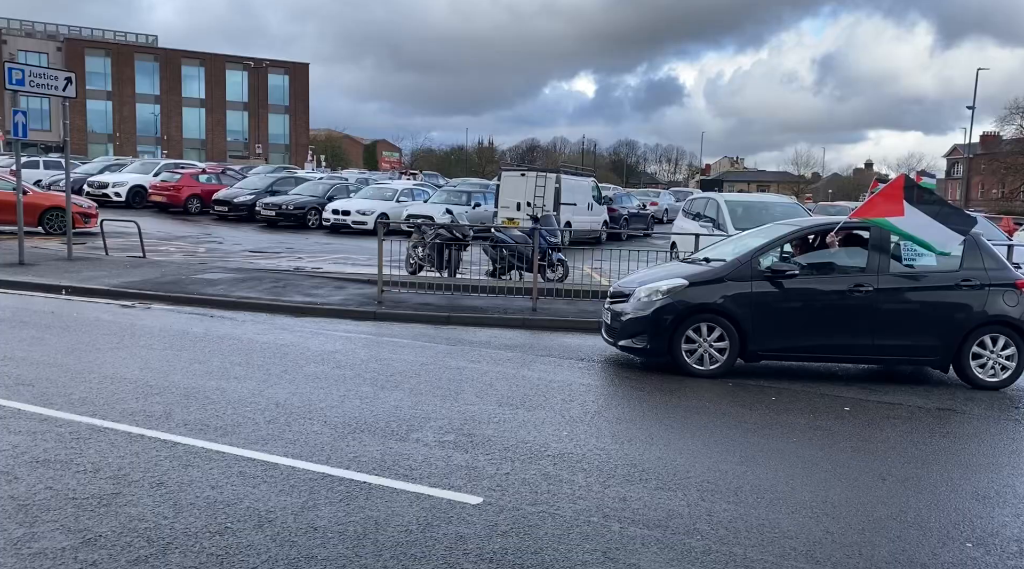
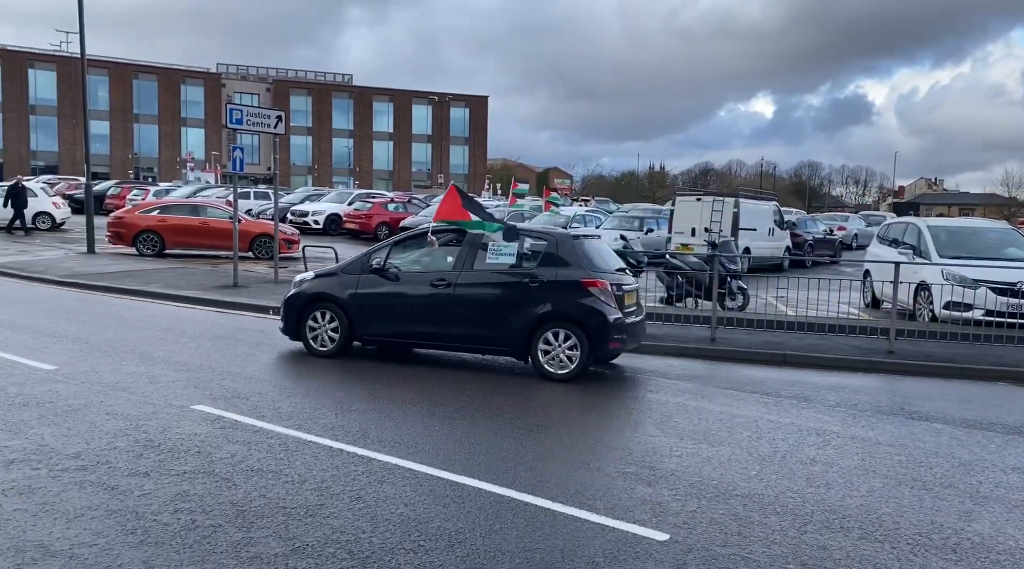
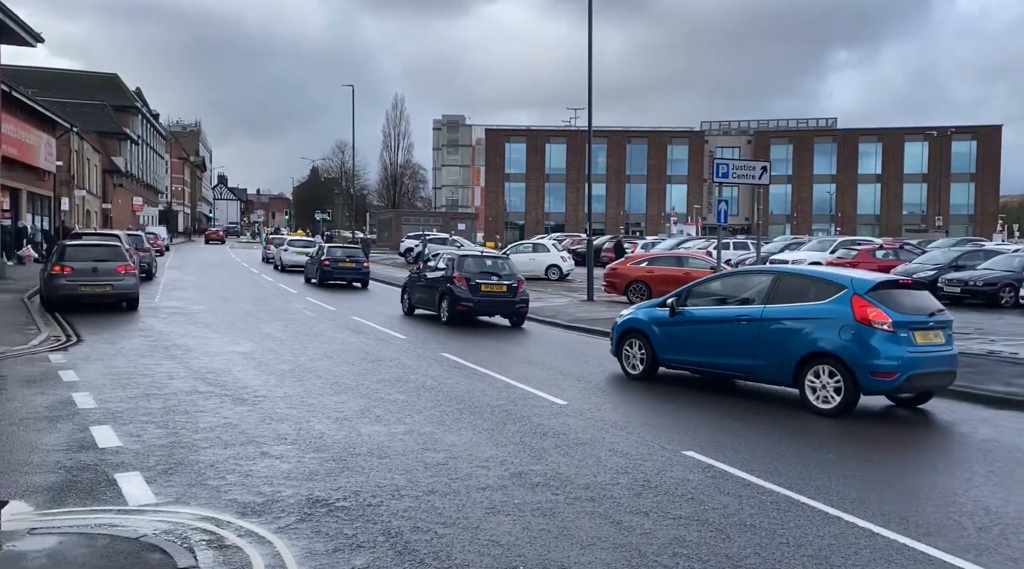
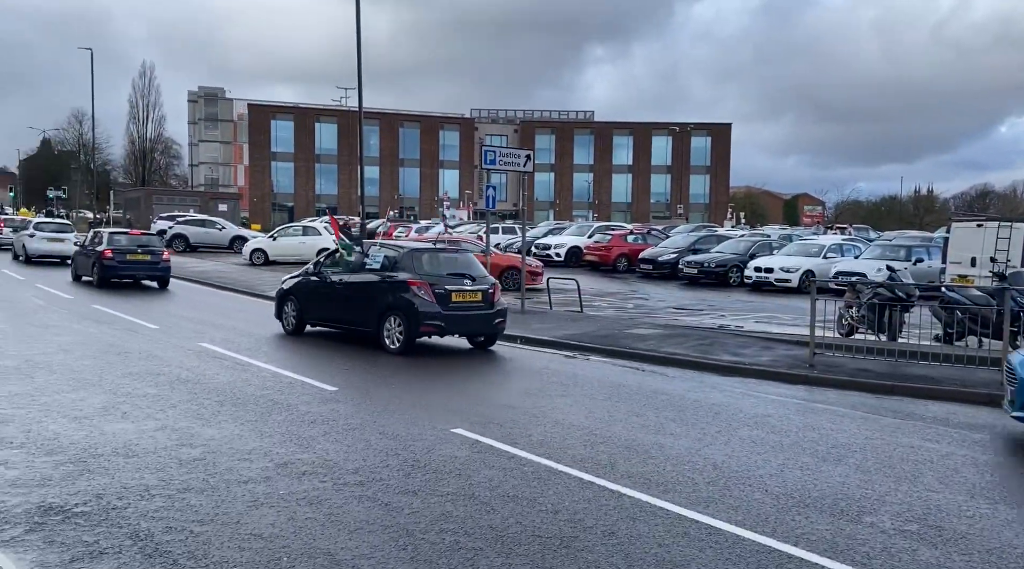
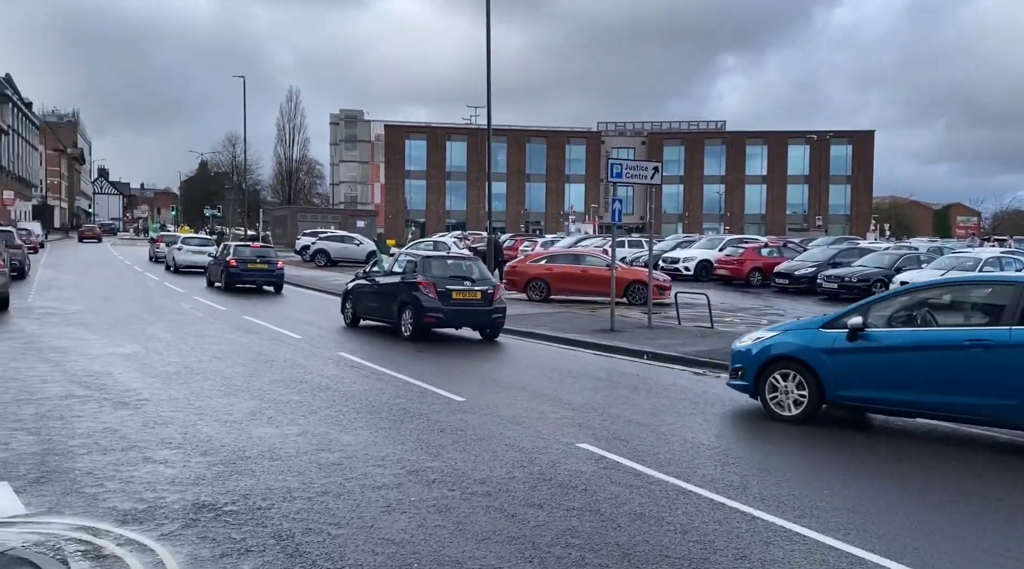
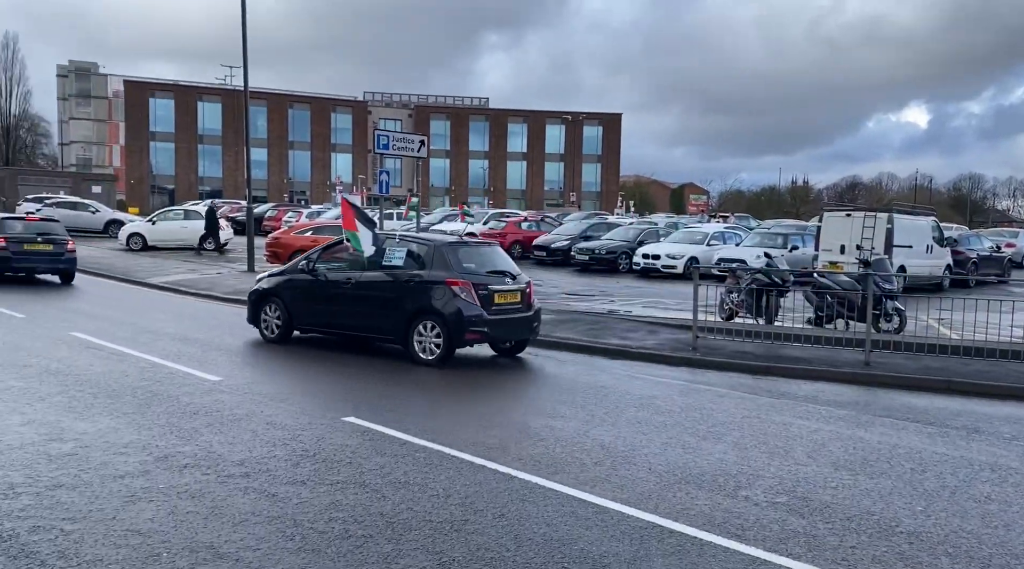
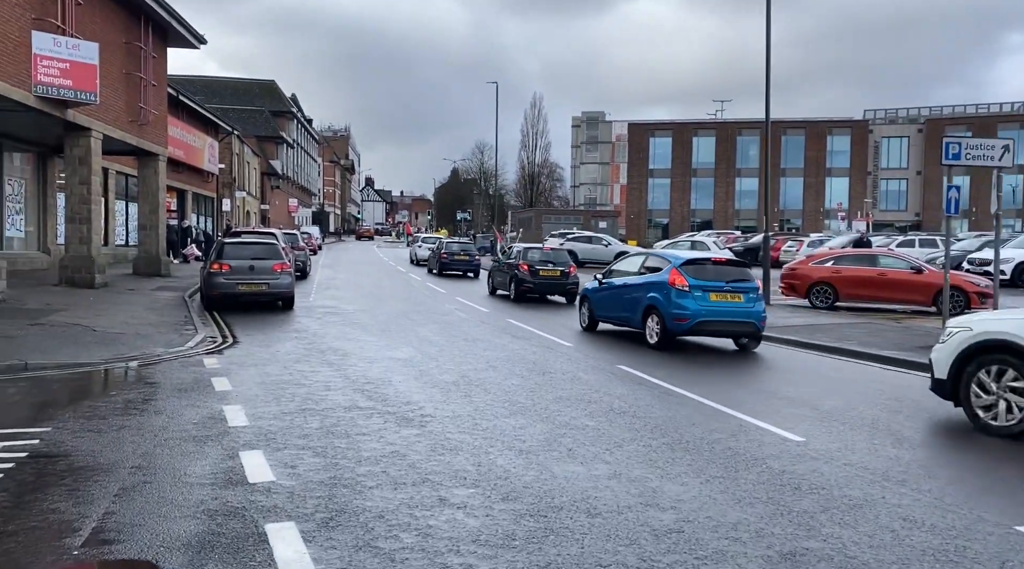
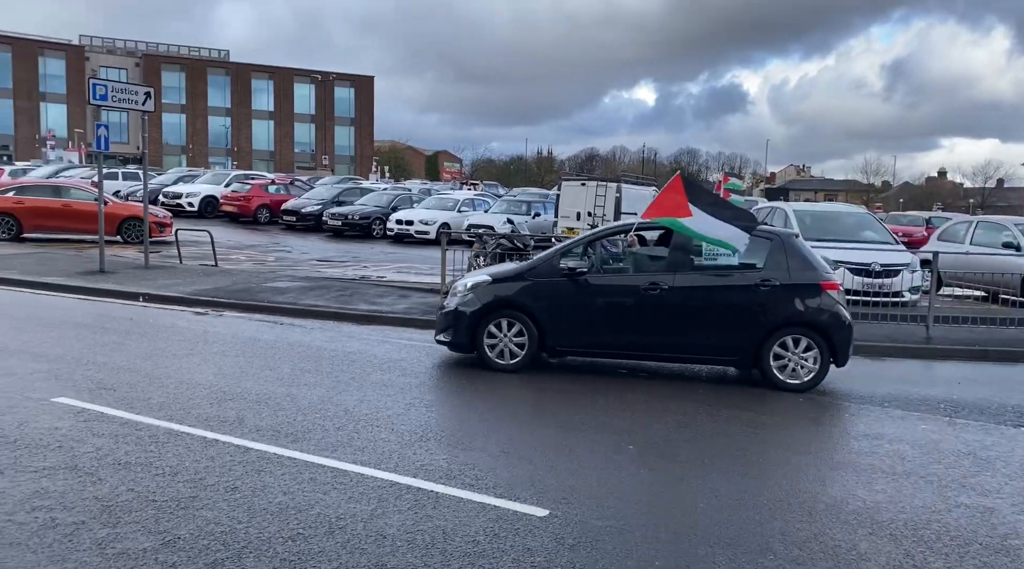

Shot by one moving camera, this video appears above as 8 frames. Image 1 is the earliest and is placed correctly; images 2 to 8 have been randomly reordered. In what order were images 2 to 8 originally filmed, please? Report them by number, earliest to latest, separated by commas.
8, 2, 6, 4, 5, 3, 7
